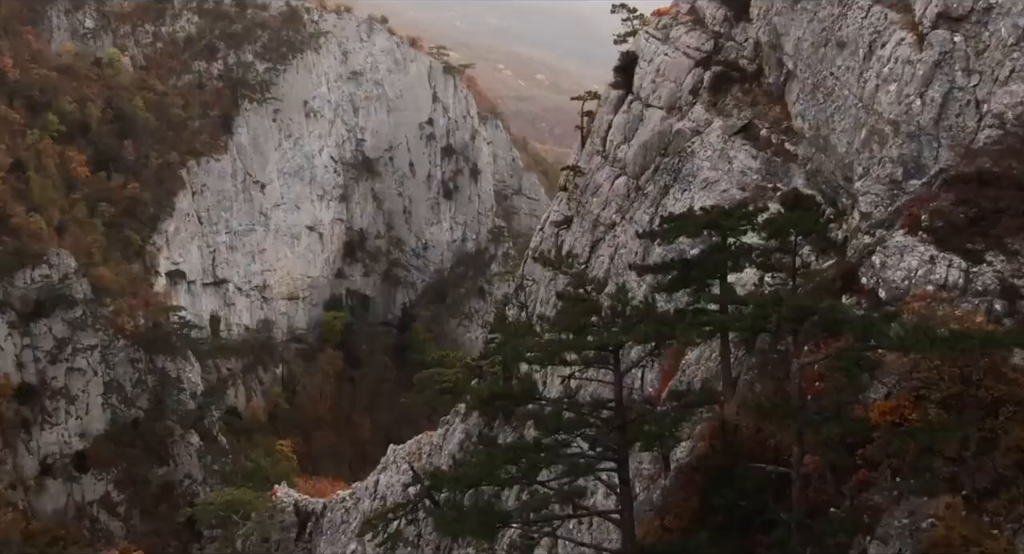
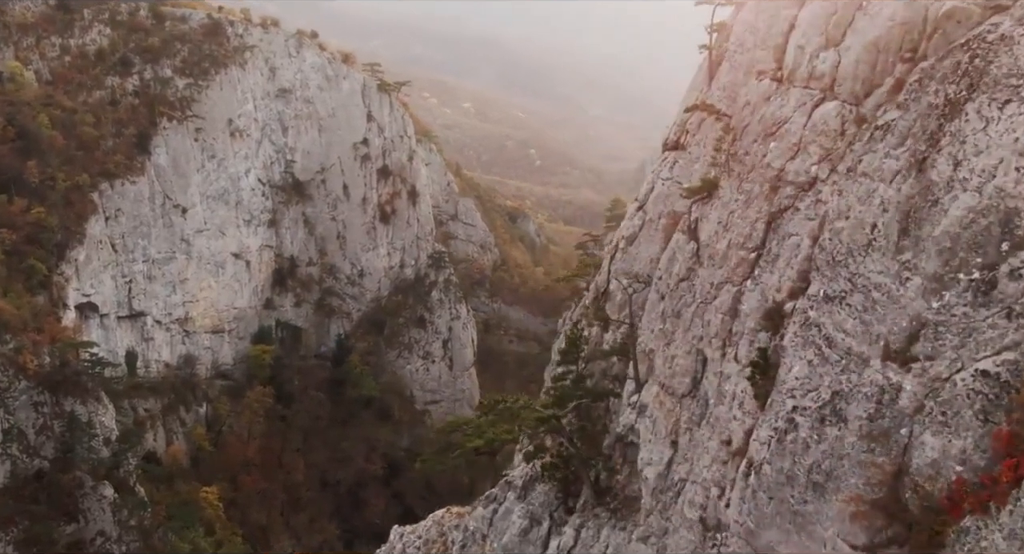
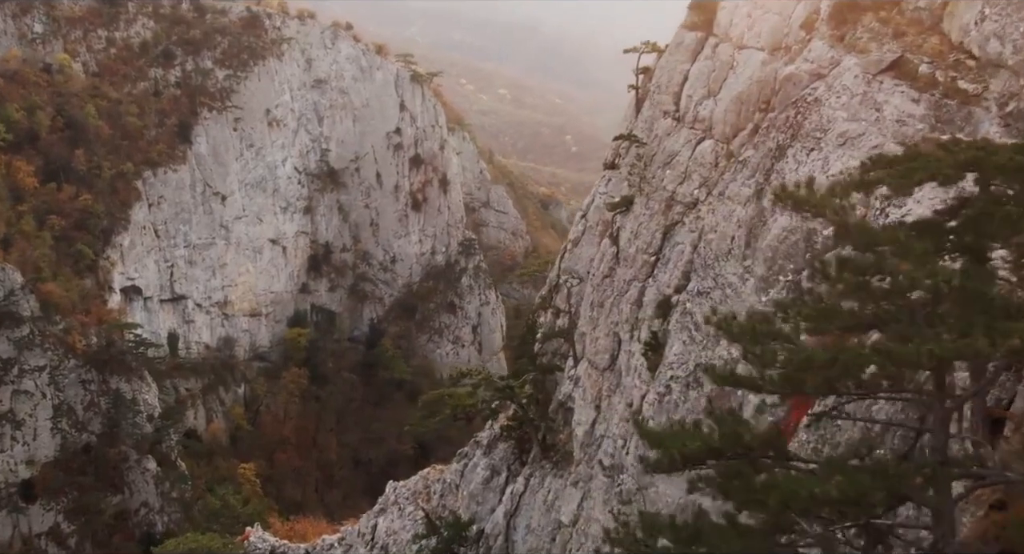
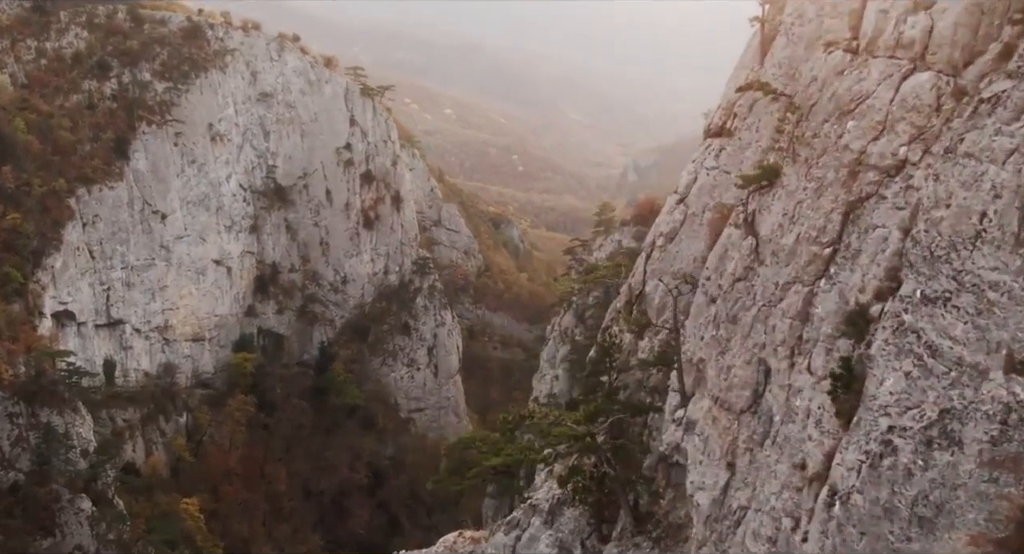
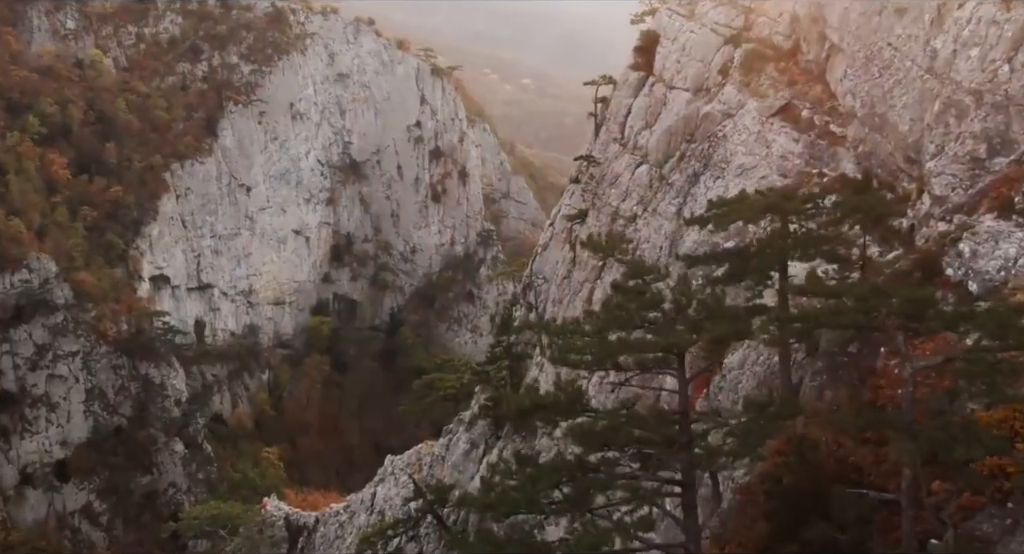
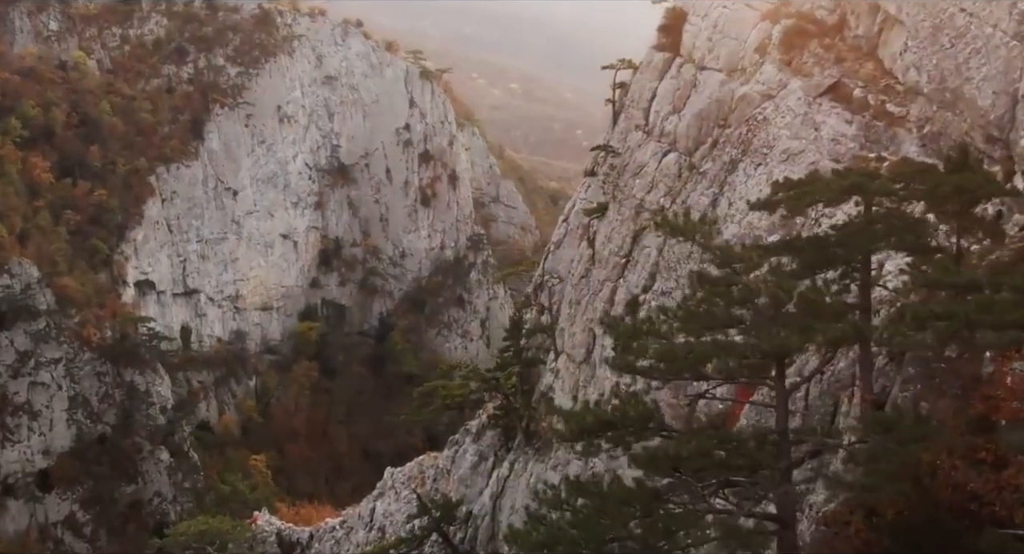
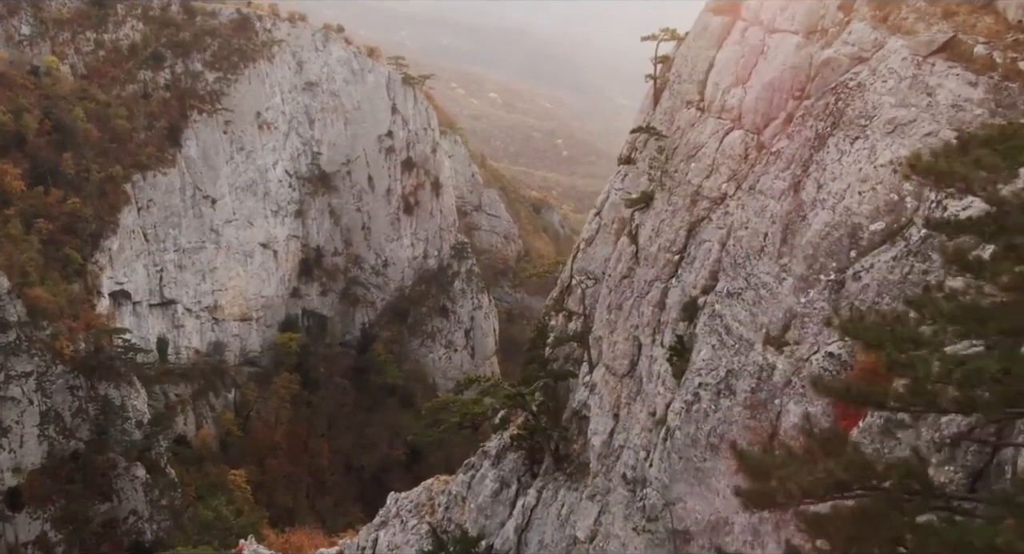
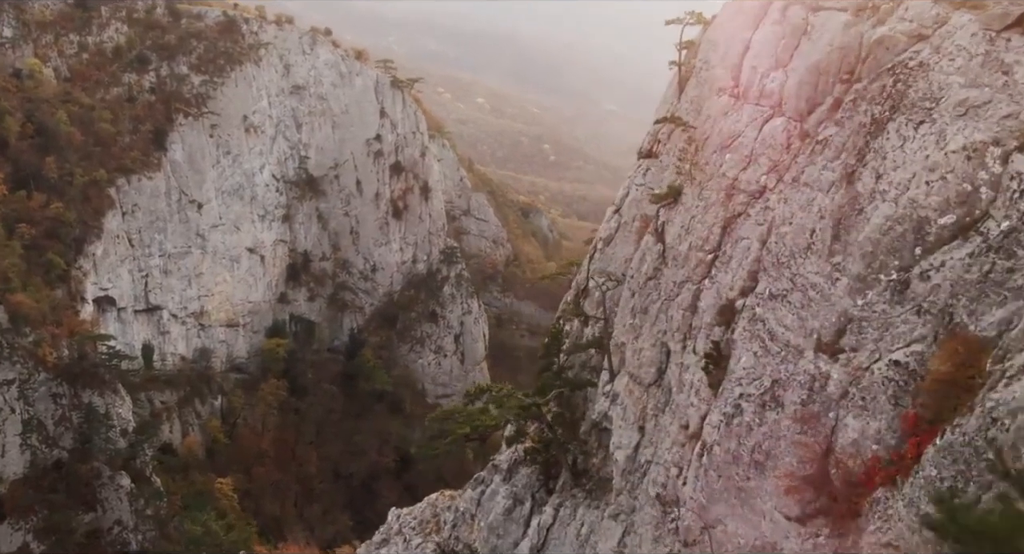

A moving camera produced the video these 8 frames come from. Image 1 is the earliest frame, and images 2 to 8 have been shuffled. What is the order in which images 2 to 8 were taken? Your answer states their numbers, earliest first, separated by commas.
5, 6, 3, 7, 8, 2, 4
